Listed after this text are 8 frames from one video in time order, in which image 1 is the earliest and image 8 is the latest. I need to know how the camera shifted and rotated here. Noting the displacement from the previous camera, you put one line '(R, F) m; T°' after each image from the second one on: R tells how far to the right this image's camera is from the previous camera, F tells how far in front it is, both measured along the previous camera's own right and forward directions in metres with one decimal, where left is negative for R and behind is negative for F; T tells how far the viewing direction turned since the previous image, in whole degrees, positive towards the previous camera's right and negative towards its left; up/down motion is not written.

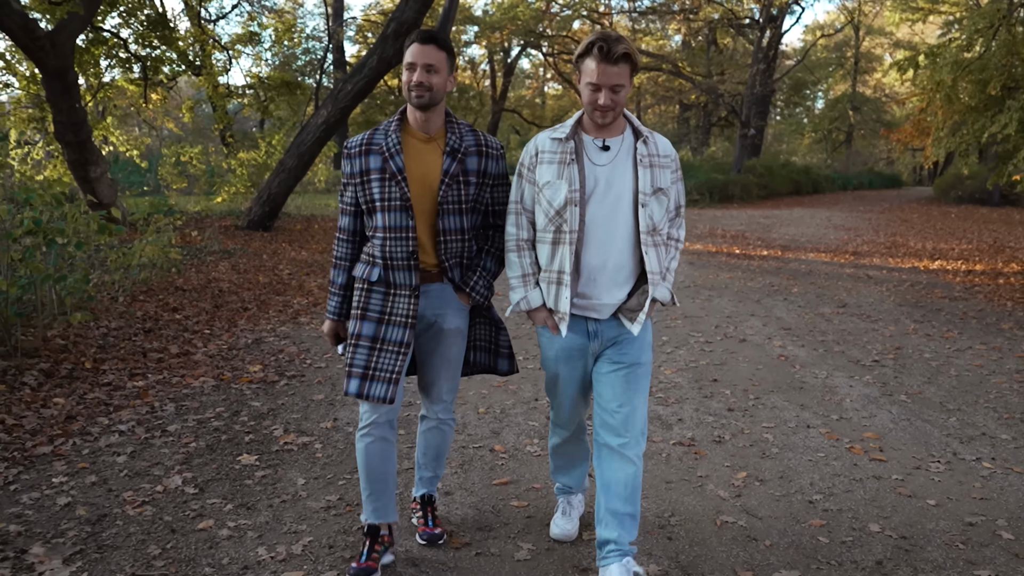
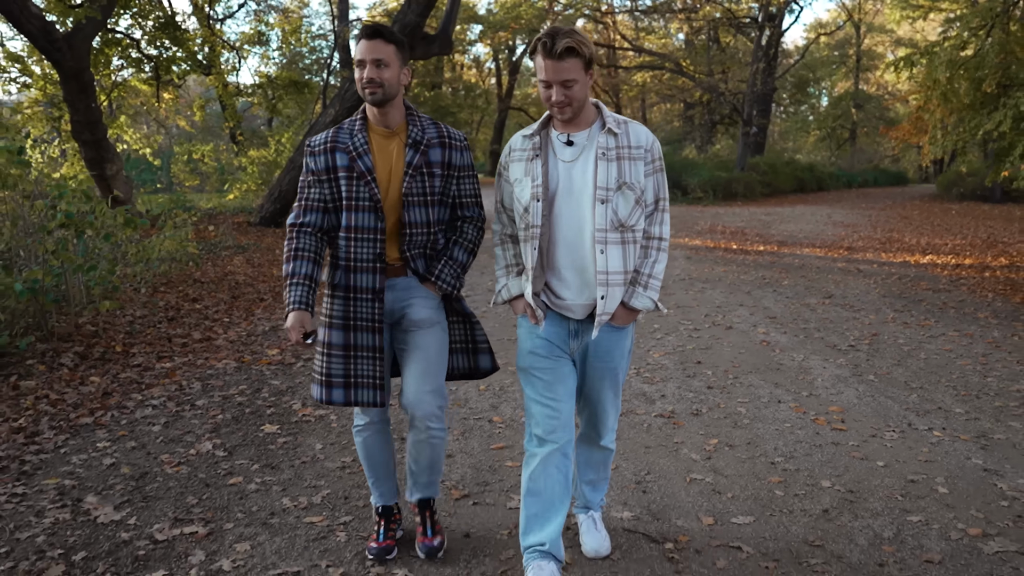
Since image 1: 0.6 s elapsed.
(+0.1, -0.4) m; 0°
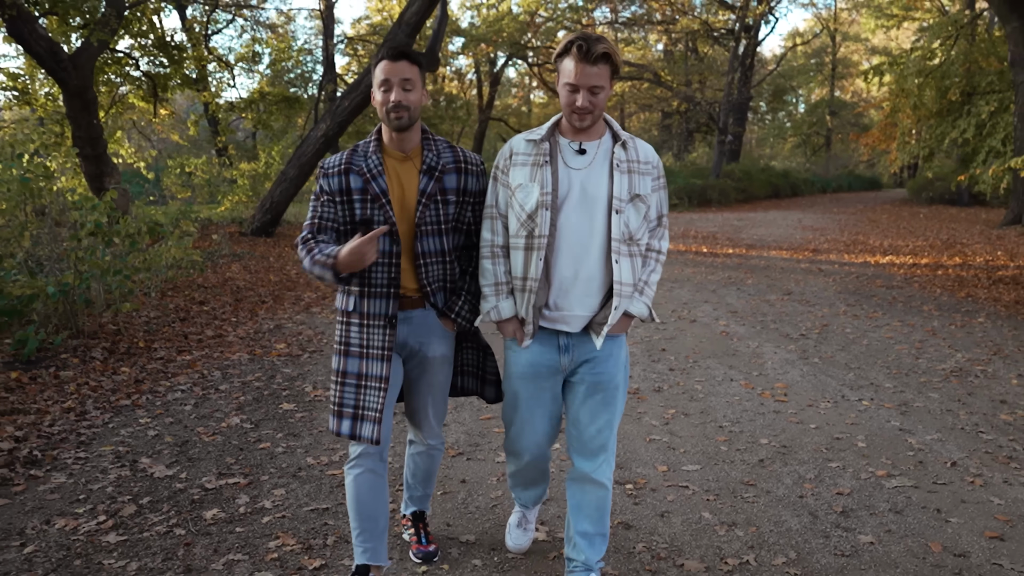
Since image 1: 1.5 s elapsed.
(0.0, -0.7) m; +1°
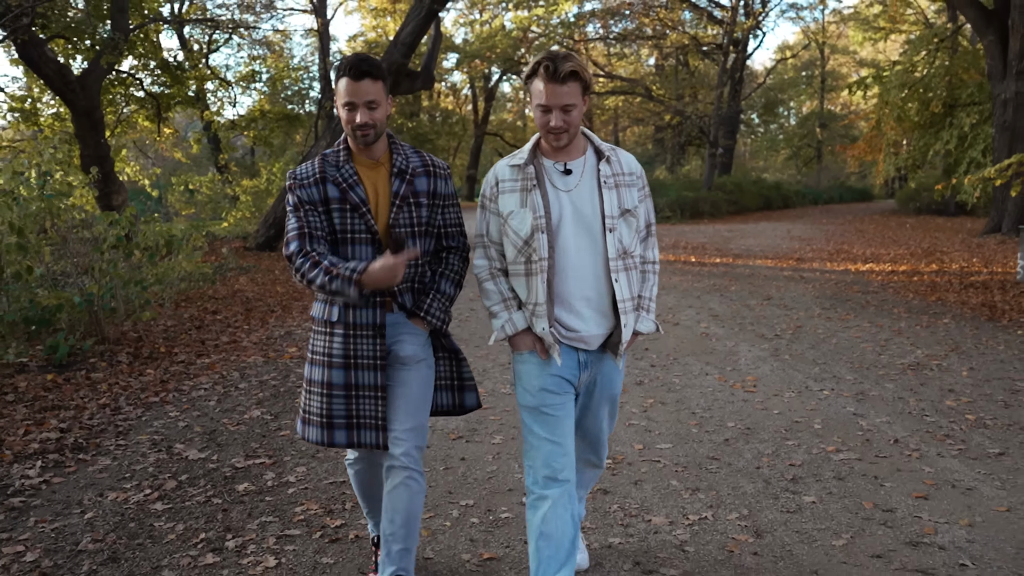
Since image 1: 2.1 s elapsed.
(0.0, -0.5) m; 0°
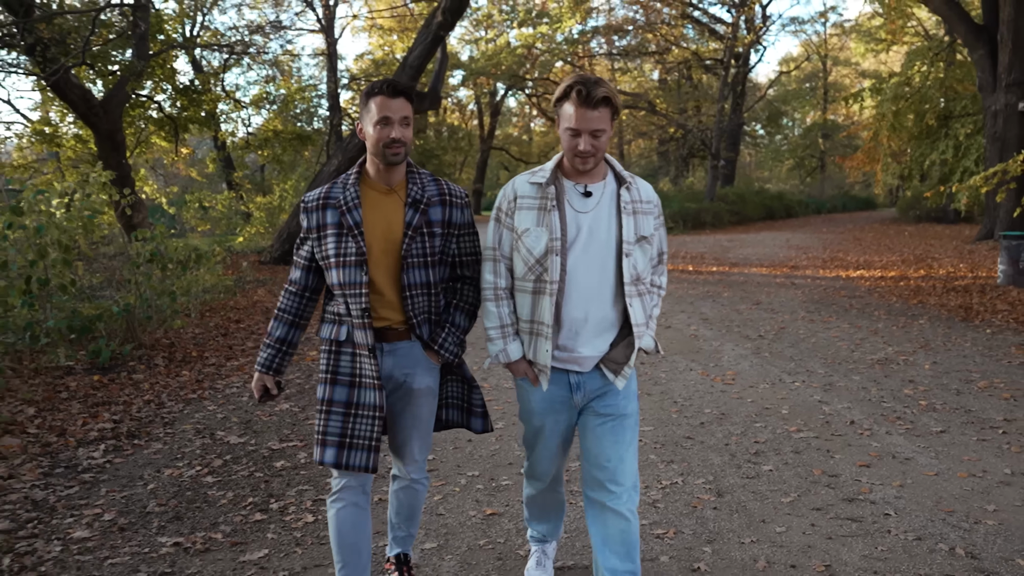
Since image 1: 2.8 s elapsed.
(0.0, -0.6) m; 0°
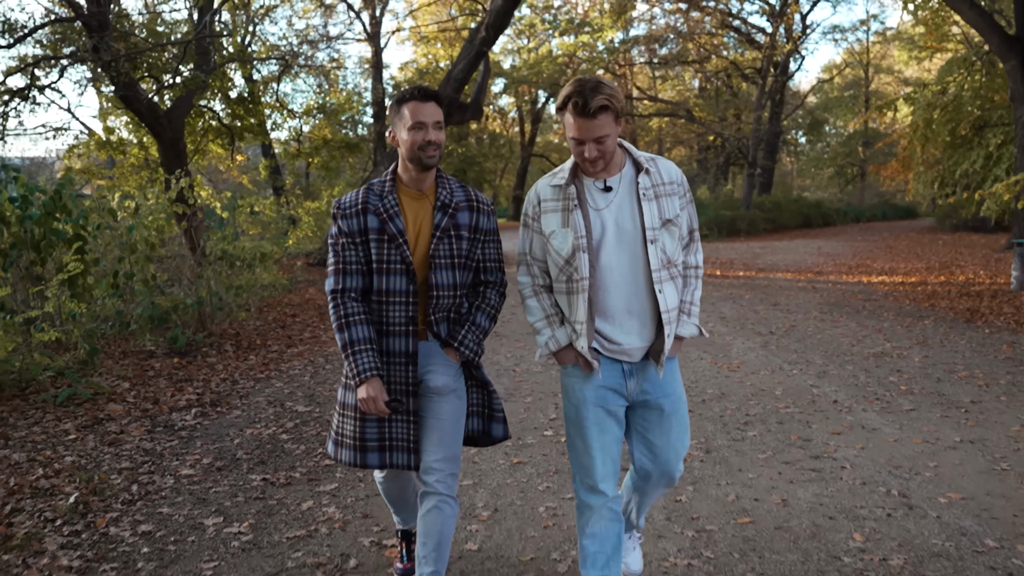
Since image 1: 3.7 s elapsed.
(+0.1, -0.8) m; -2°
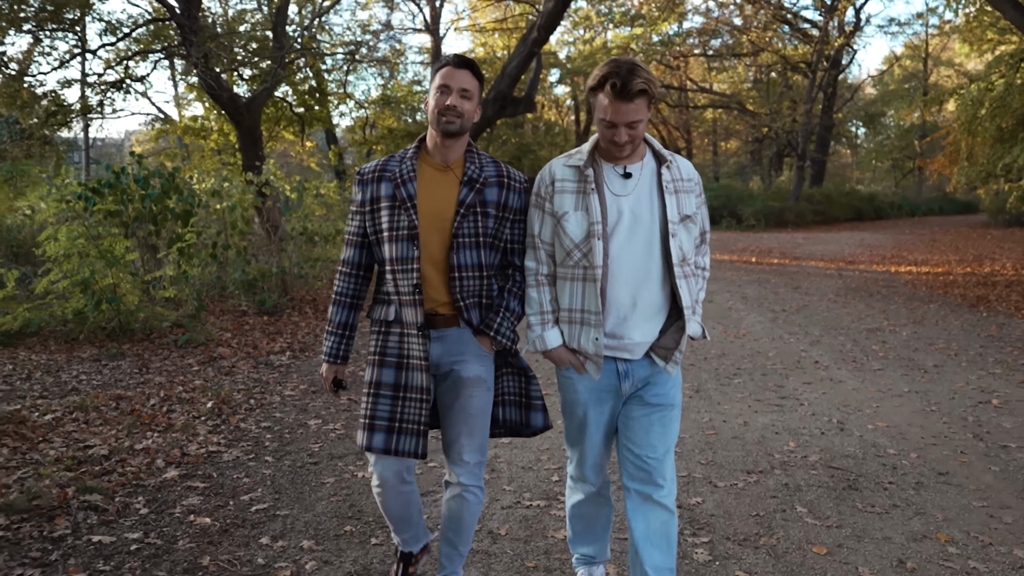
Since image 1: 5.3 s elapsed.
(+0.1, -1.2) m; -3°
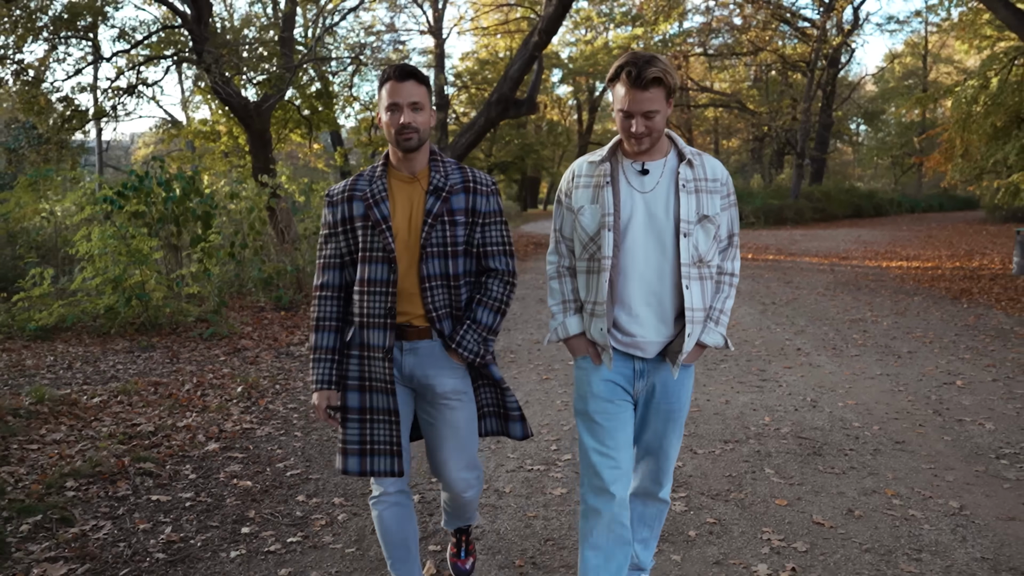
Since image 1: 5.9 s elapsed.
(0.0, -0.5) m; 0°
